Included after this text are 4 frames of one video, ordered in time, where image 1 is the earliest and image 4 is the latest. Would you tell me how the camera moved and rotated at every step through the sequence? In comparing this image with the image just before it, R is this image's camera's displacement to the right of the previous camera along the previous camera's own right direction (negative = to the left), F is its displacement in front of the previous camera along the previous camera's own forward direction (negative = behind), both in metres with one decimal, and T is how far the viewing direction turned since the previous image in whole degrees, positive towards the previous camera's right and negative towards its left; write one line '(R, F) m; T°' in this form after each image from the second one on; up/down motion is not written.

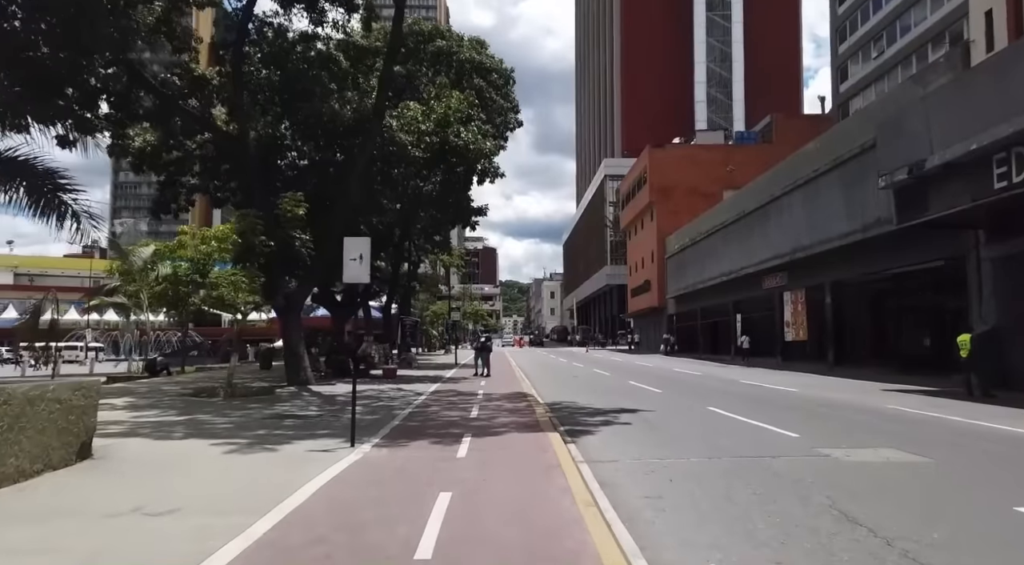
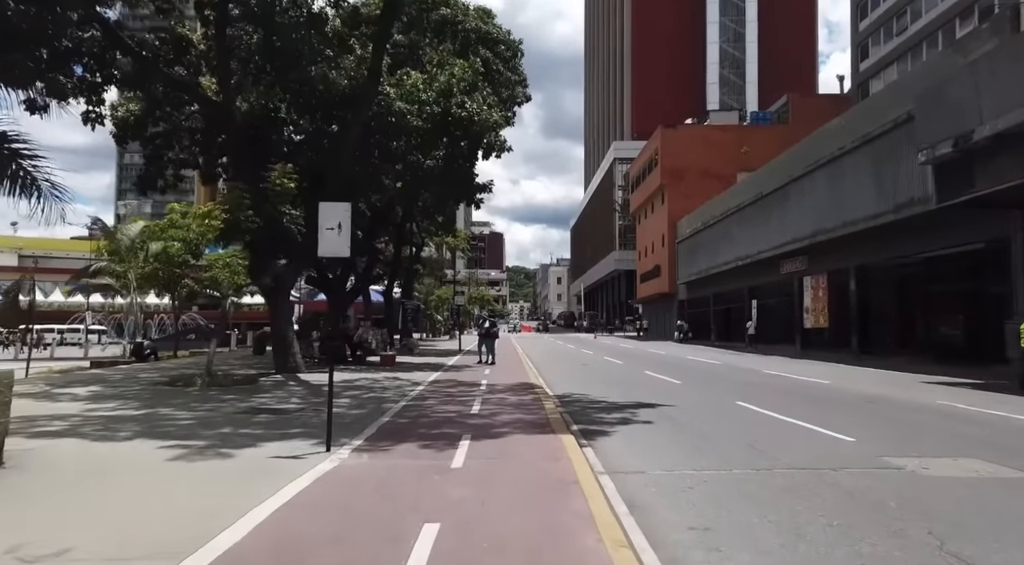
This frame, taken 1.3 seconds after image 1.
(0.0, +1.6) m; -1°
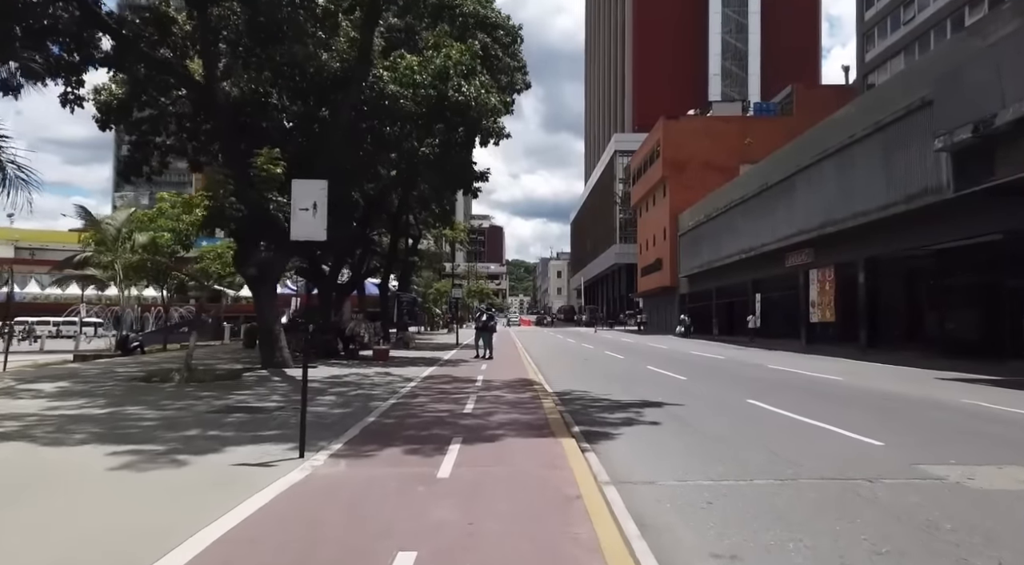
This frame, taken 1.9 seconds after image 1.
(+0.1, +0.8) m; 0°
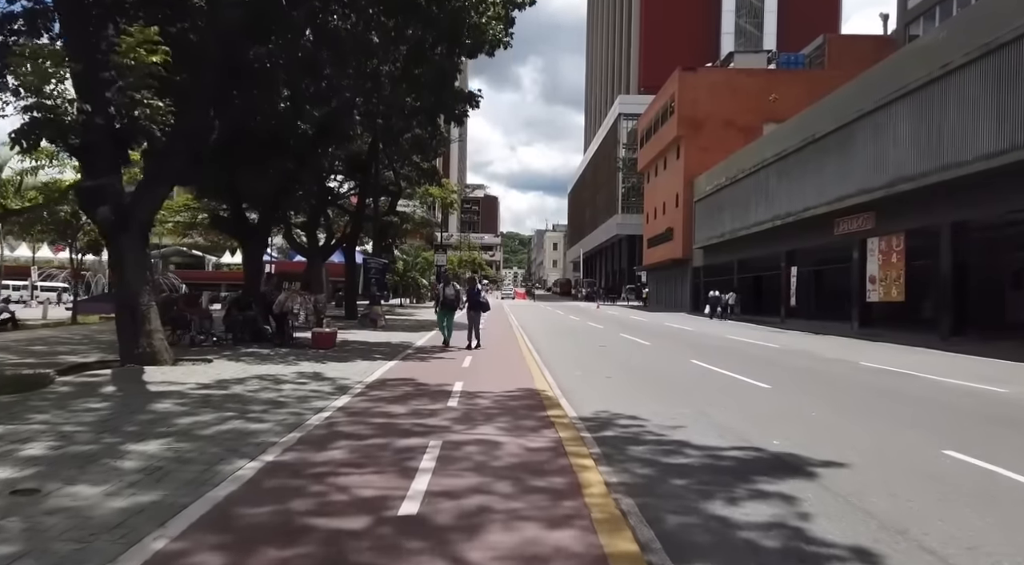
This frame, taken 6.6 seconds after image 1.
(-0.1, +6.0) m; +1°
